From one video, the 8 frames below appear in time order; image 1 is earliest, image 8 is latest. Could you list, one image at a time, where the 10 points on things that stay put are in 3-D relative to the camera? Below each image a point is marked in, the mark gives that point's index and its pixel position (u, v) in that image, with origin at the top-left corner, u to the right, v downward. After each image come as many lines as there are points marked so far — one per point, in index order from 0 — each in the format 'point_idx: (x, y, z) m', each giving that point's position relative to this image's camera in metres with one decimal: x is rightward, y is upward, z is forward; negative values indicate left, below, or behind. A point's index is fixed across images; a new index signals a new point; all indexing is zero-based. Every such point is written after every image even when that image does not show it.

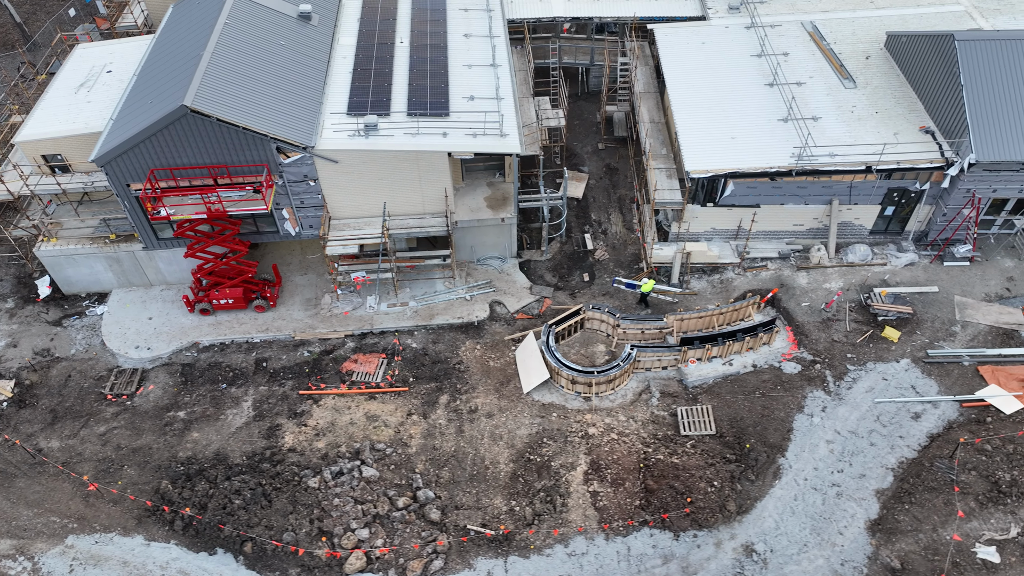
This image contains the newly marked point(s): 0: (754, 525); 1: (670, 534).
0: (+6.7, -6.6, +19.8) m
1: (+4.3, -6.8, +19.7) m
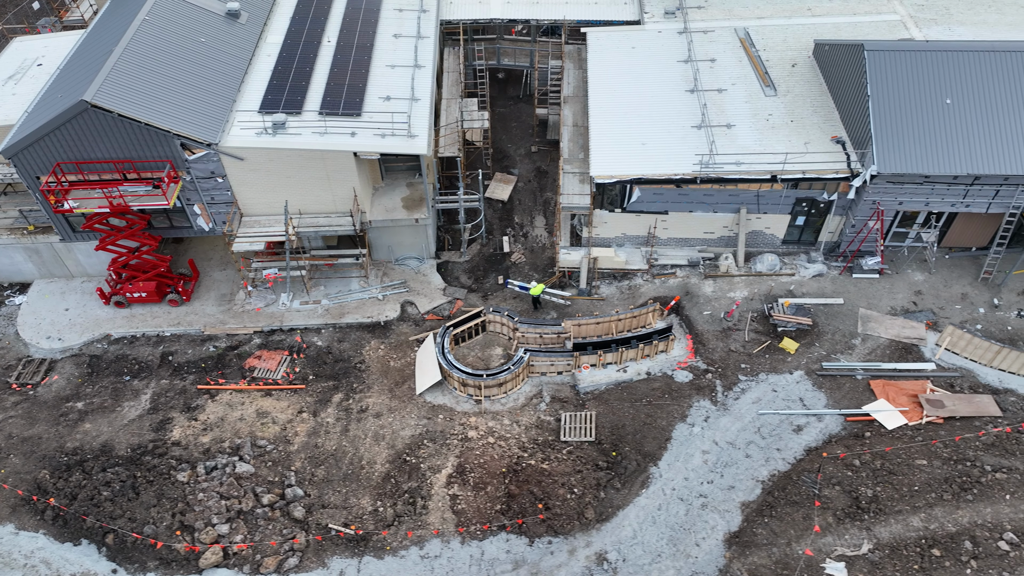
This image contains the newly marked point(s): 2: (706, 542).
0: (+2.7, -6.8, +19.8) m
1: (+0.3, -6.9, +19.7) m
2: (+5.3, -7.0, +19.7) m
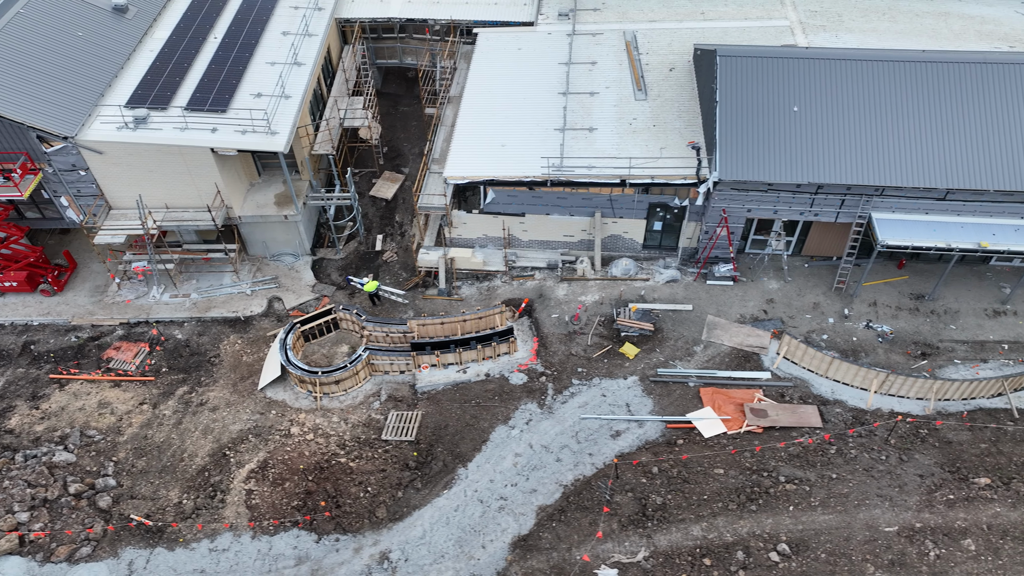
0: (-3.1, -6.8, +19.9) m
1: (-5.5, -6.9, +19.9) m
2: (-0.5, -7.1, +19.8) m
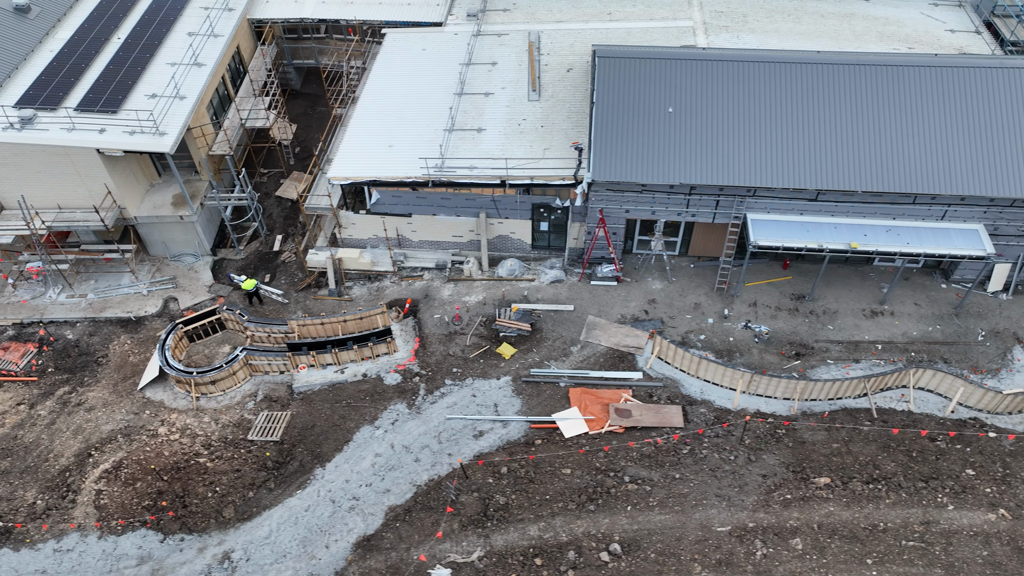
0: (-7.5, -6.9, +20.0) m
1: (-9.9, -7.0, +19.9) m
2: (-4.9, -7.1, +19.9) m
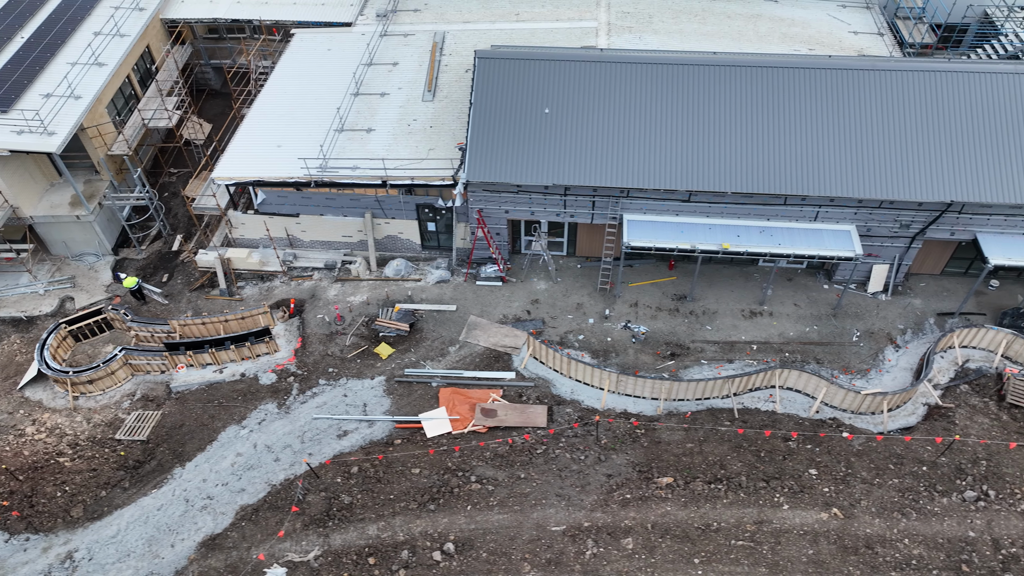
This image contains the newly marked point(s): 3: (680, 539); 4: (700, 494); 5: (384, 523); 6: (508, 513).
0: (-11.8, -6.9, +20.1) m
1: (-14.2, -7.0, +20.0) m
2: (-9.2, -7.1, +19.9) m
3: (+4.3, -6.5, +18.5) m
4: (+5.1, -5.6, +19.6) m
5: (-3.4, -6.4, +19.3) m
6: (-0.1, -6.1, +19.3) m
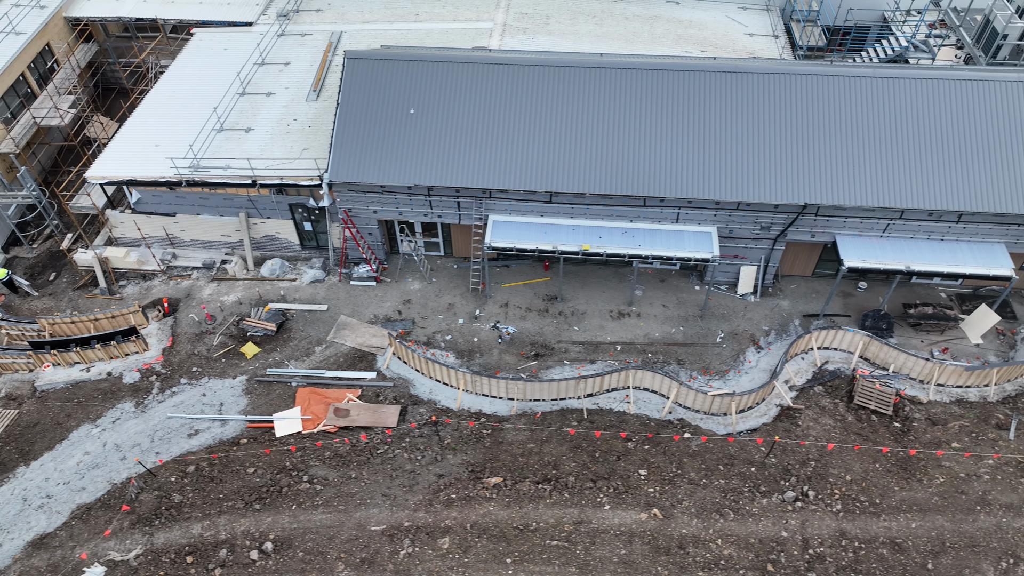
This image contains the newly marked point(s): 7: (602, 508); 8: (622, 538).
0: (-16.6, -6.8, +20.1) m
1: (-19.0, -6.9, +20.0) m
2: (-14.0, -7.1, +20.0) m
3: (-0.4, -6.5, +18.6) m
4: (+0.4, -5.7, +19.7) m
5: (-8.2, -6.4, +19.4) m
6: (-4.9, -6.1, +19.4) m
7: (+2.4, -5.9, +19.3) m
8: (+2.9, -6.5, +18.6) m
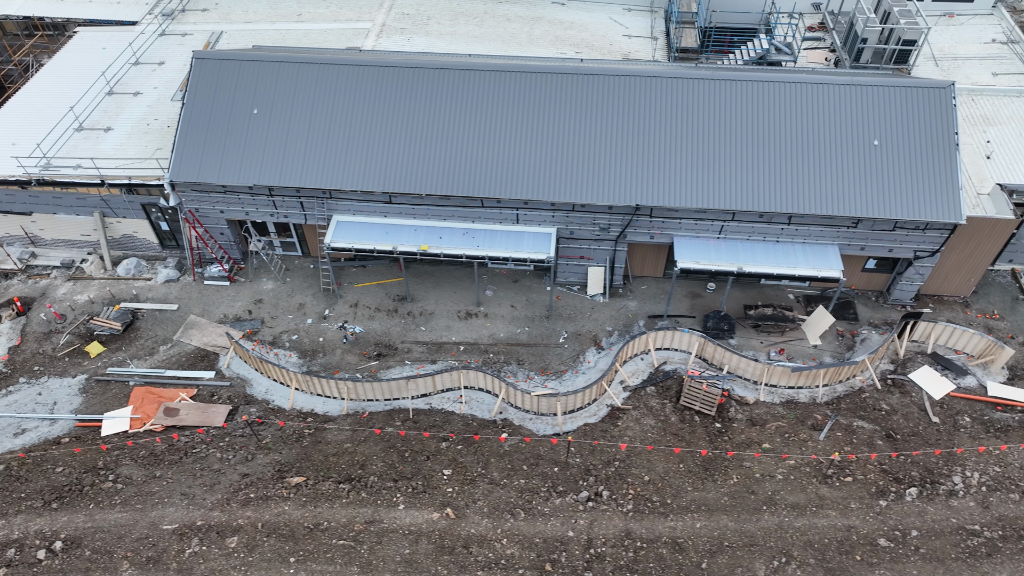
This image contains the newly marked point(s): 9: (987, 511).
0: (-22.1, -6.8, +20.0) m
1: (-24.5, -6.9, +19.9) m
2: (-19.5, -7.1, +19.9) m
3: (-6.0, -6.6, +18.7) m
4: (-5.2, -5.7, +19.7) m
5: (-13.8, -6.3, +19.4) m
6: (-10.4, -6.1, +19.4) m
7: (-3.1, -5.9, +19.4) m
8: (-2.7, -6.5, +18.7) m
9: (+12.4, -5.8, +18.7) m
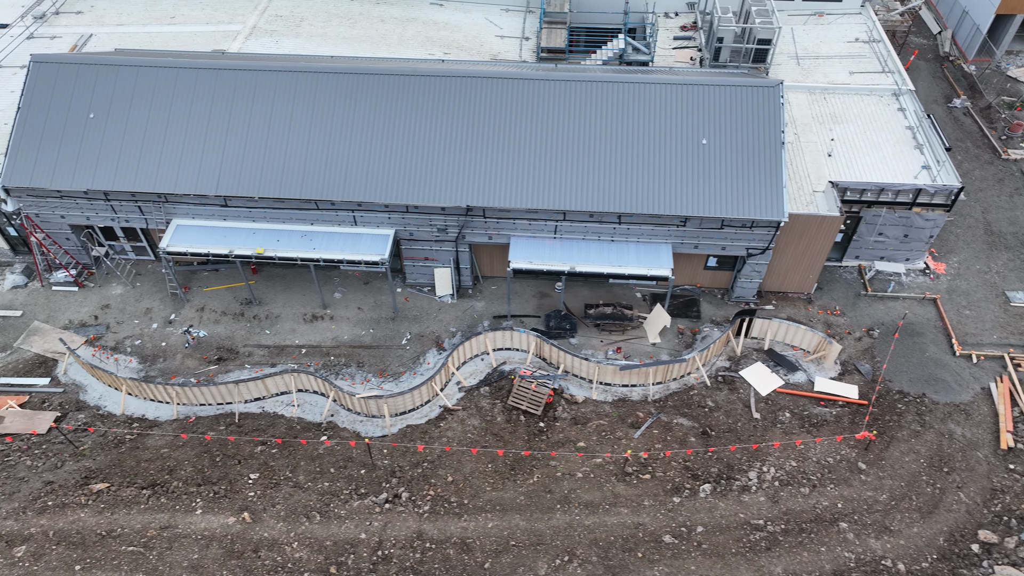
0: (-27.6, -7.1, +19.6) m
1: (-30.0, -7.2, +19.4) m
2: (-25.0, -7.4, +19.5) m
3: (-11.4, -6.7, +18.6) m
4: (-10.6, -5.8, +19.6) m
5: (-19.2, -6.6, +19.1) m
6: (-15.9, -6.3, +19.2) m
7: (-8.6, -6.1, +19.3) m
8: (-8.1, -6.6, +18.6) m
9: (+7.0, -5.7, +18.9) m
